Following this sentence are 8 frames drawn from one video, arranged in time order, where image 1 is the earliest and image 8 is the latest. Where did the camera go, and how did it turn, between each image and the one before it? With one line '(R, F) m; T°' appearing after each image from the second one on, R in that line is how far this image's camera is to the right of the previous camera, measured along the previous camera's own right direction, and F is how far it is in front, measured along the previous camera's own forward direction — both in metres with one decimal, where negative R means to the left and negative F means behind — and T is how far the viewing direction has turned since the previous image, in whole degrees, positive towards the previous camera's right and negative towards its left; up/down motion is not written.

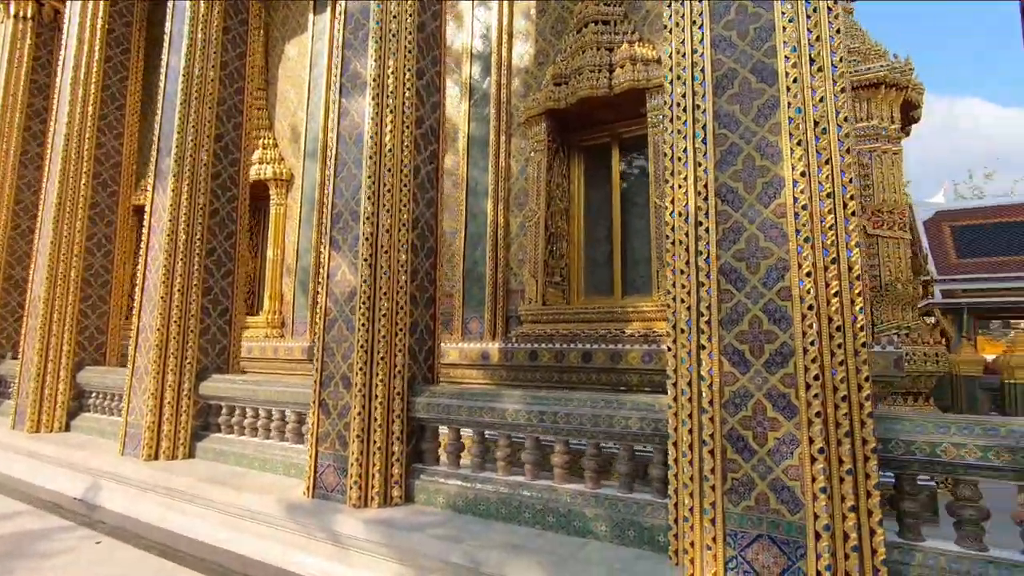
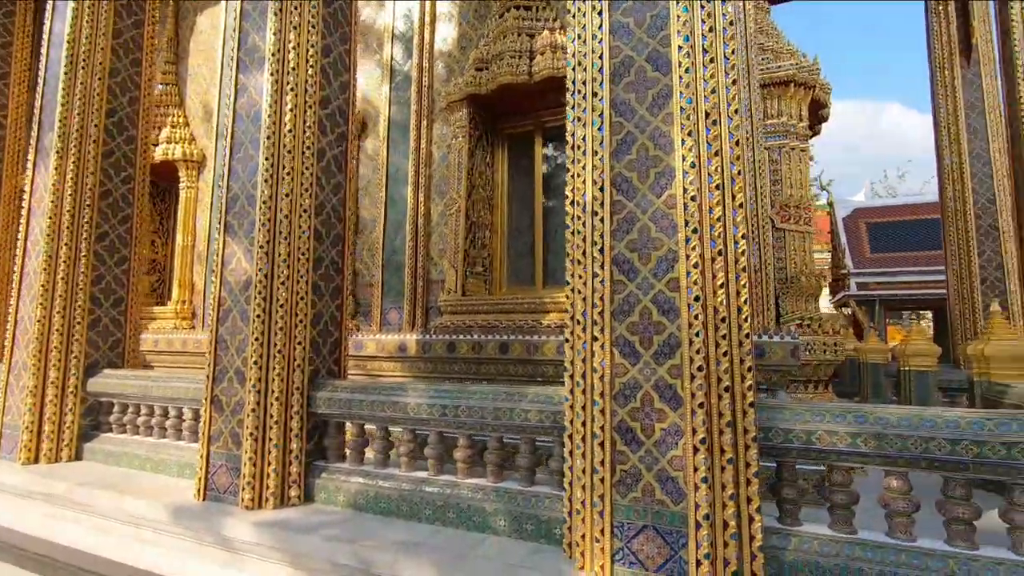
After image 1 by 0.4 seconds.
(+0.2, +0.1) m; +5°
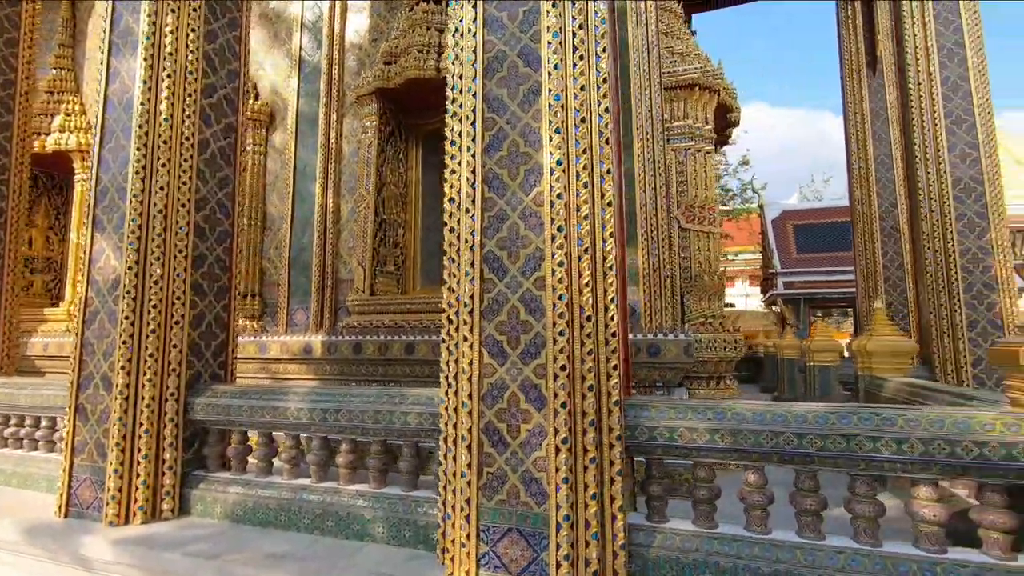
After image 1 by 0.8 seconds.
(+0.4, 0.0) m; +5°
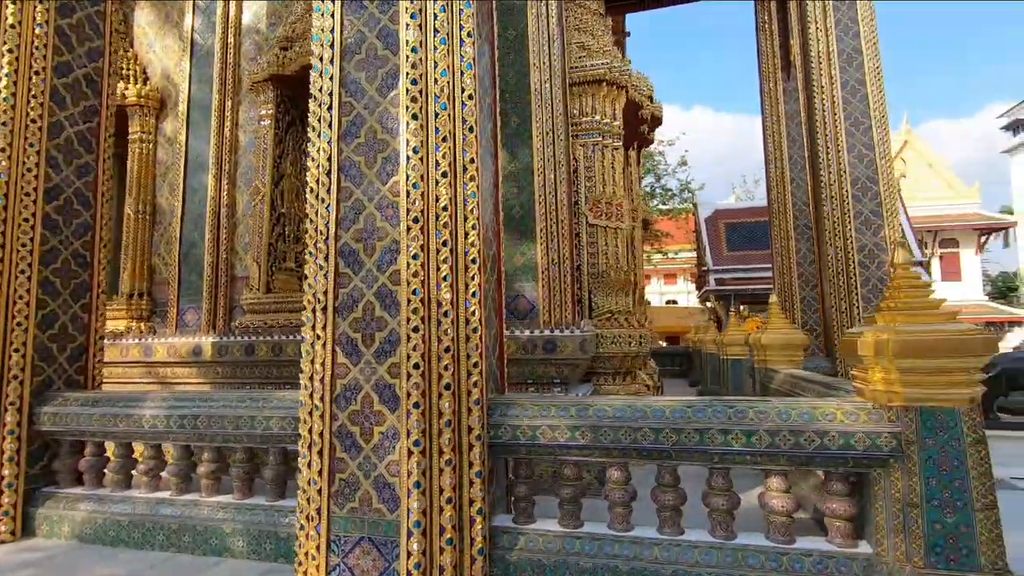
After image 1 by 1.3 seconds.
(+0.4, +0.1) m; +5°
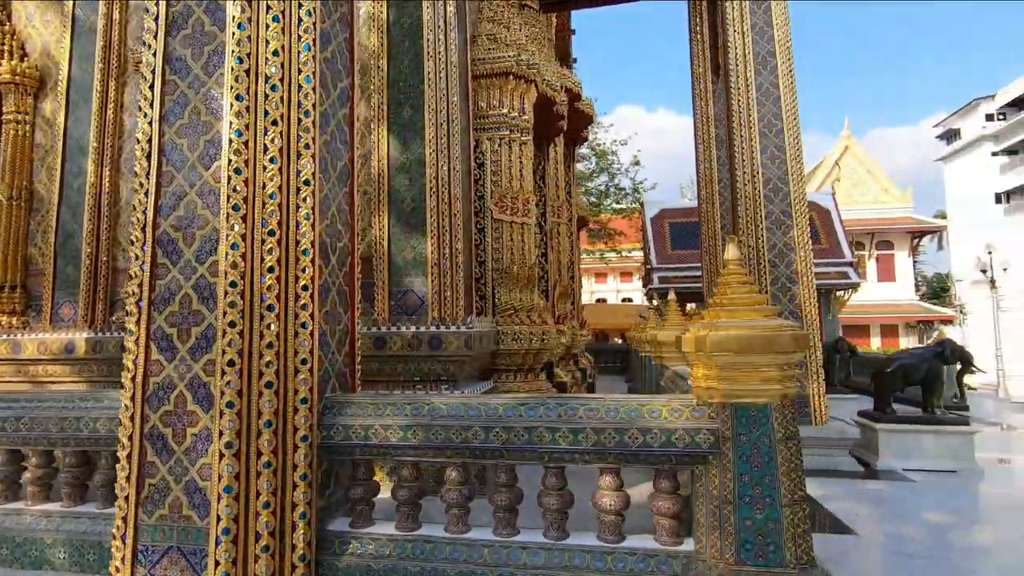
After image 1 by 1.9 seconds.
(+0.5, +0.1) m; +4°
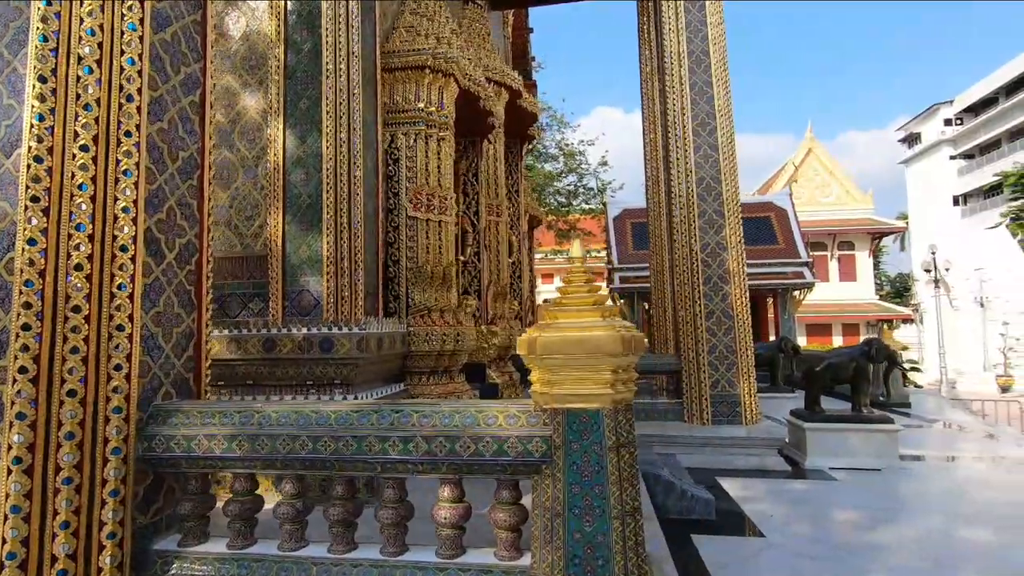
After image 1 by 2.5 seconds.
(+0.5, +0.1) m; +2°
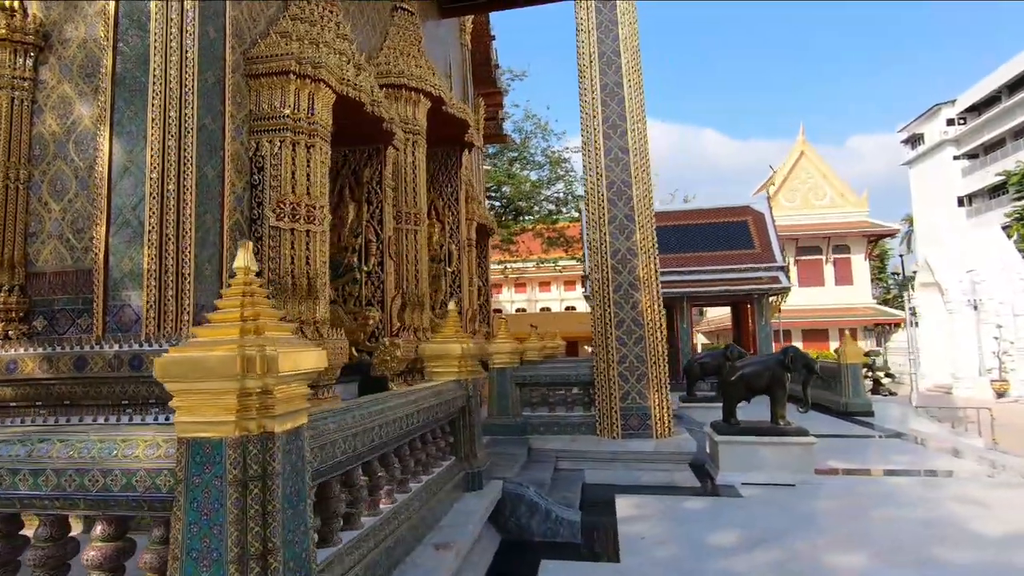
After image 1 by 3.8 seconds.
(+1.1, +0.2) m; -1°
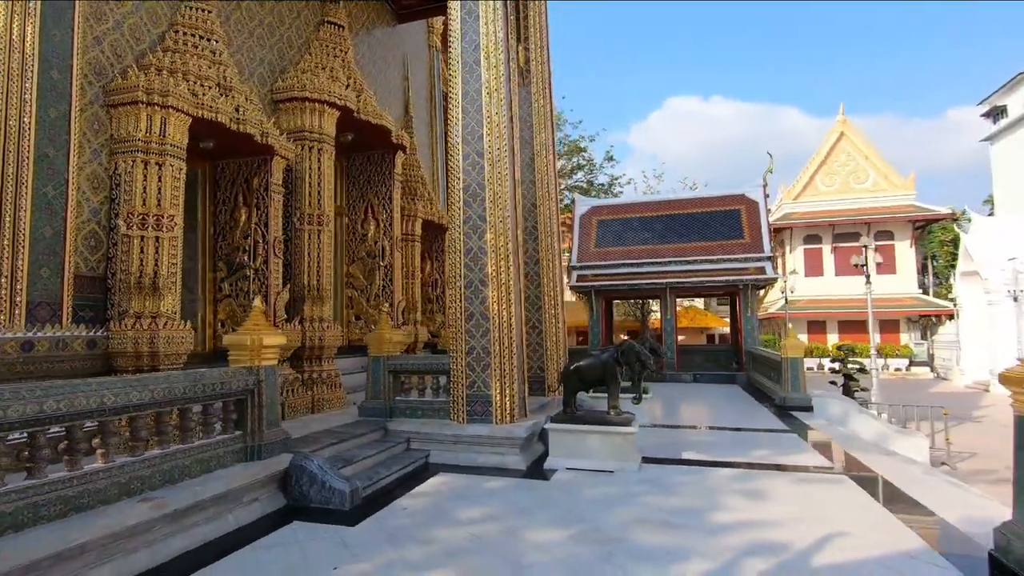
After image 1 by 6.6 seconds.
(+2.1, -0.3) m; -7°
